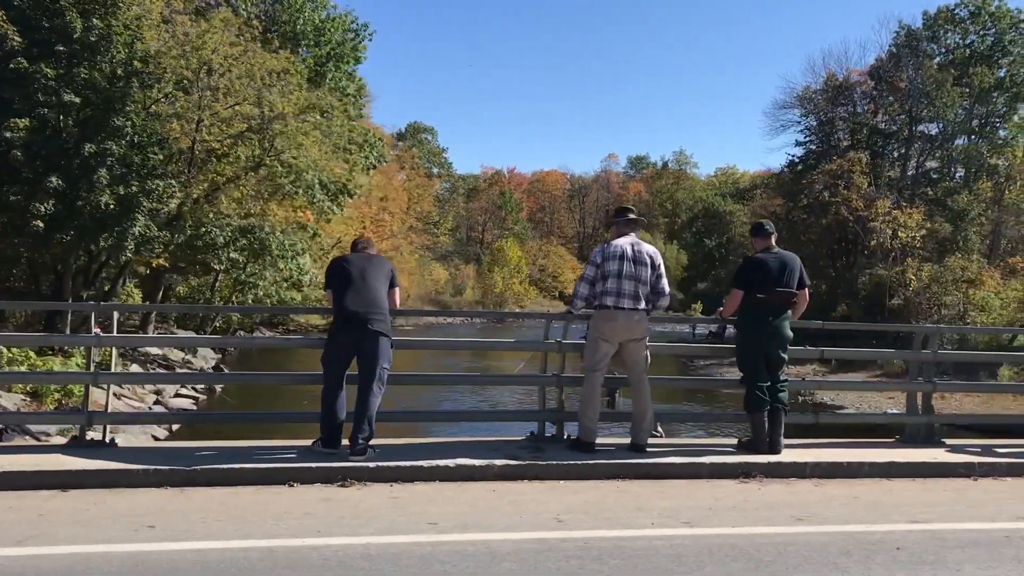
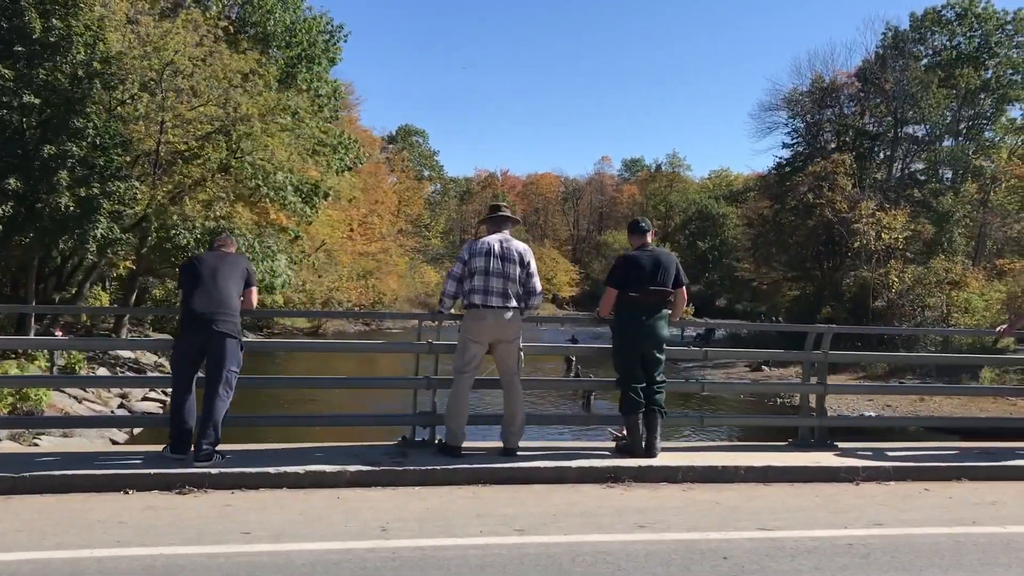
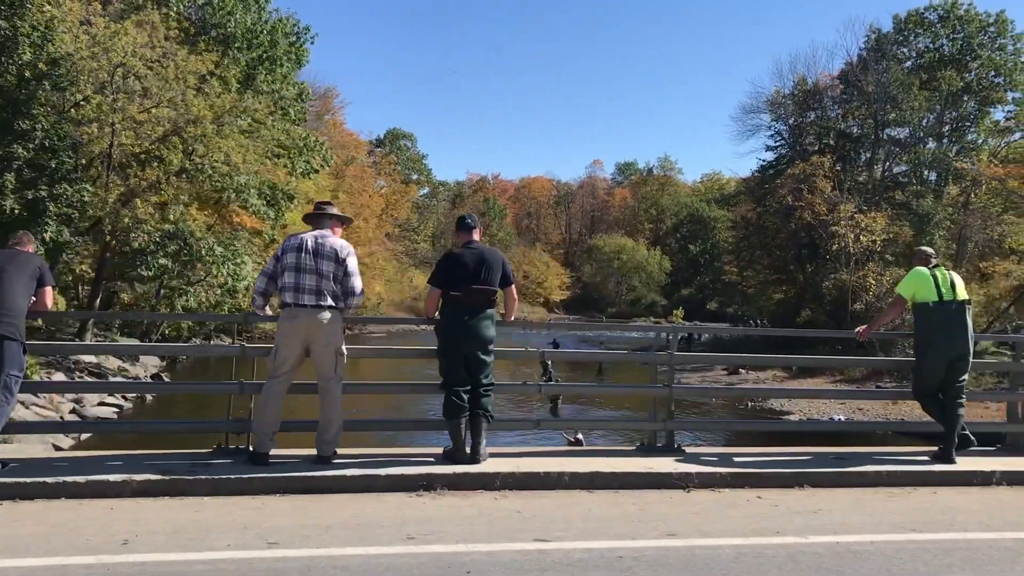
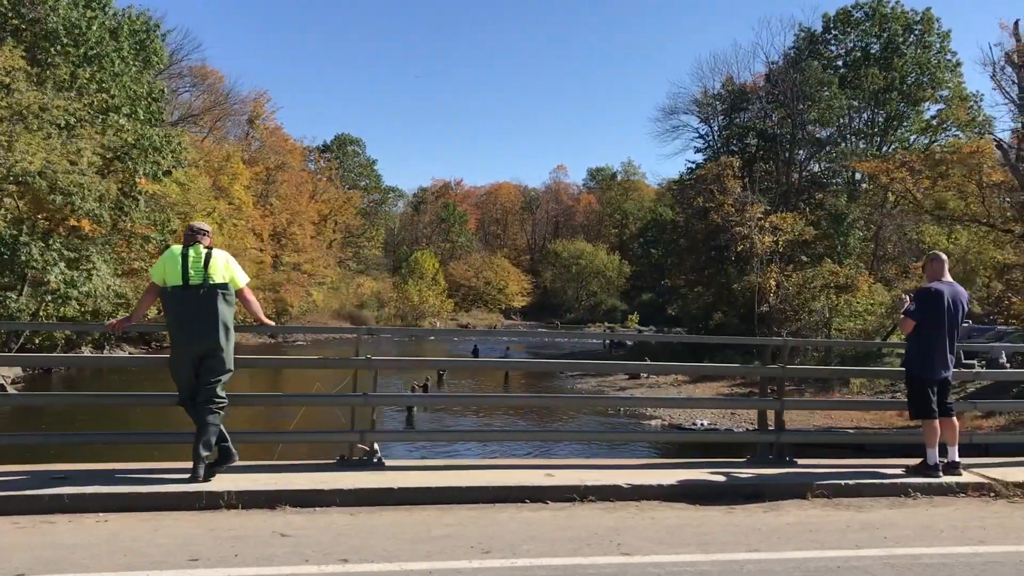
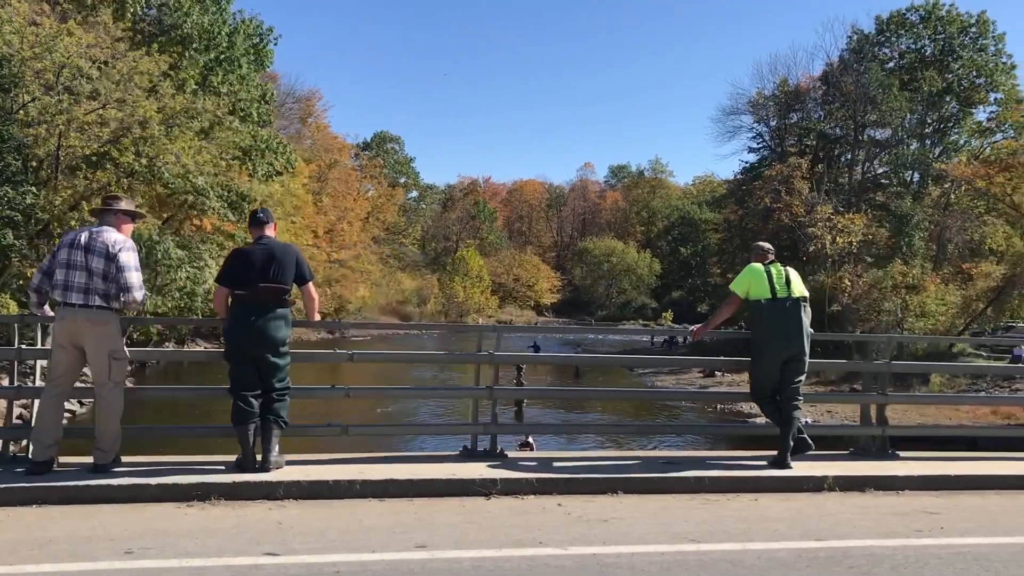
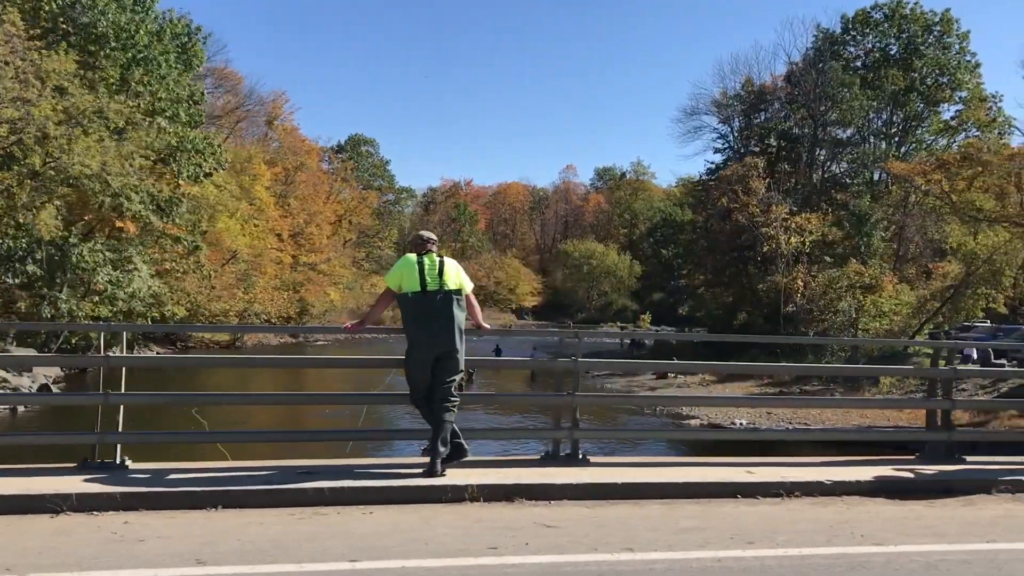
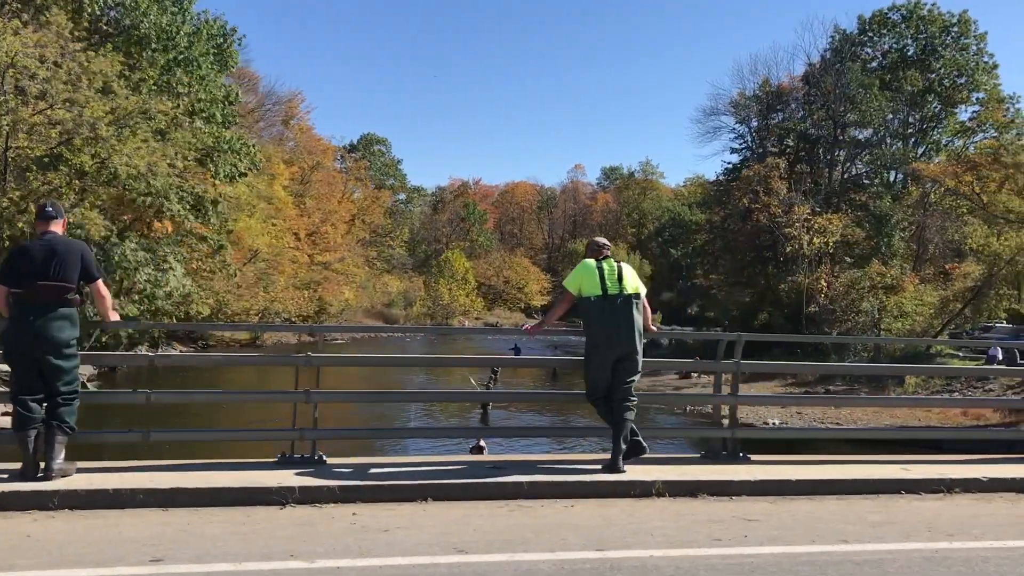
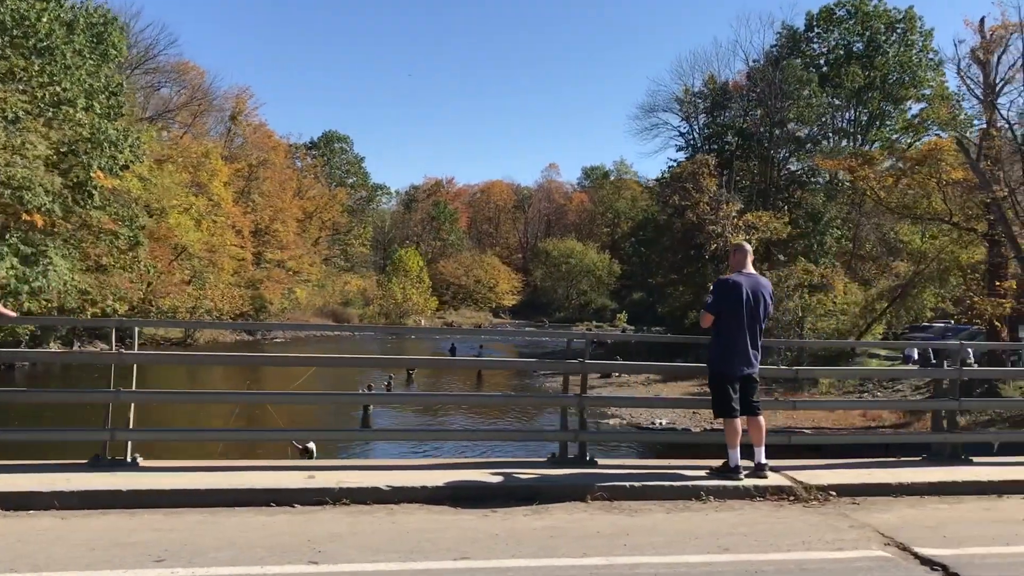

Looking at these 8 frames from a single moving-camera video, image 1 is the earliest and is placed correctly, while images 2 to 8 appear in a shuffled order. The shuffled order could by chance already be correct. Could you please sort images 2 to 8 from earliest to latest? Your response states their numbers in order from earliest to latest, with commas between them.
2, 3, 5, 7, 6, 4, 8
